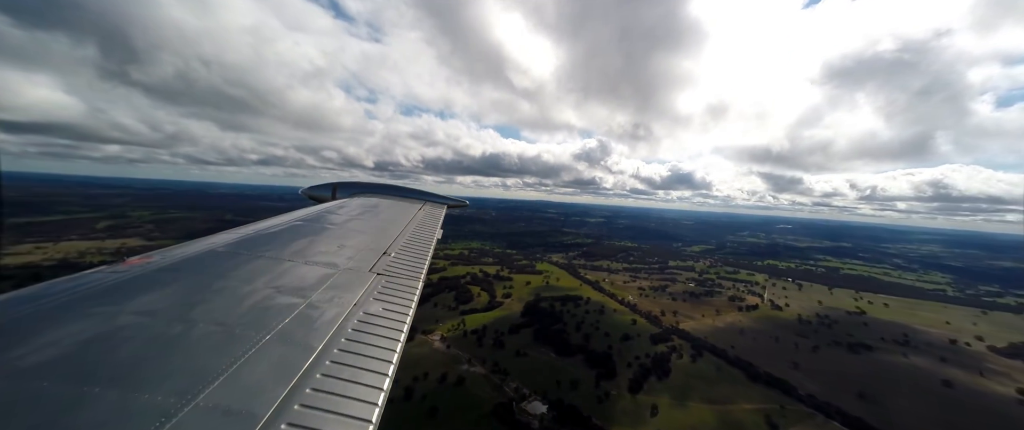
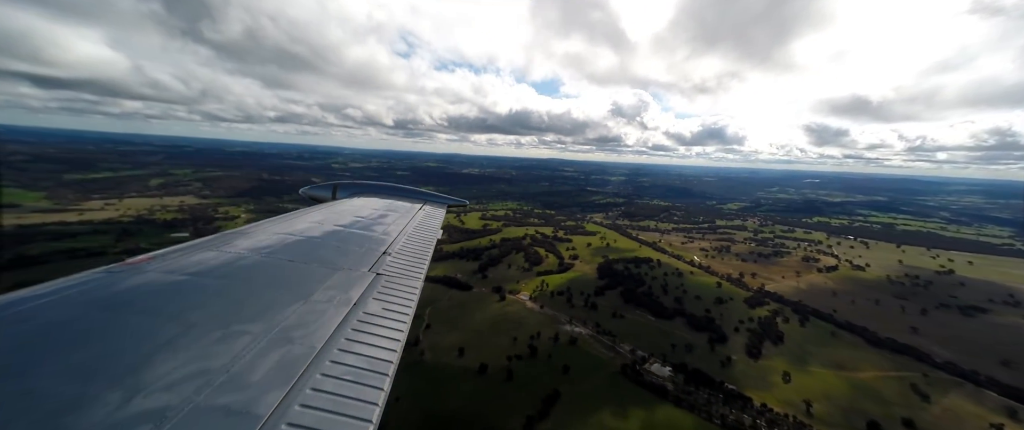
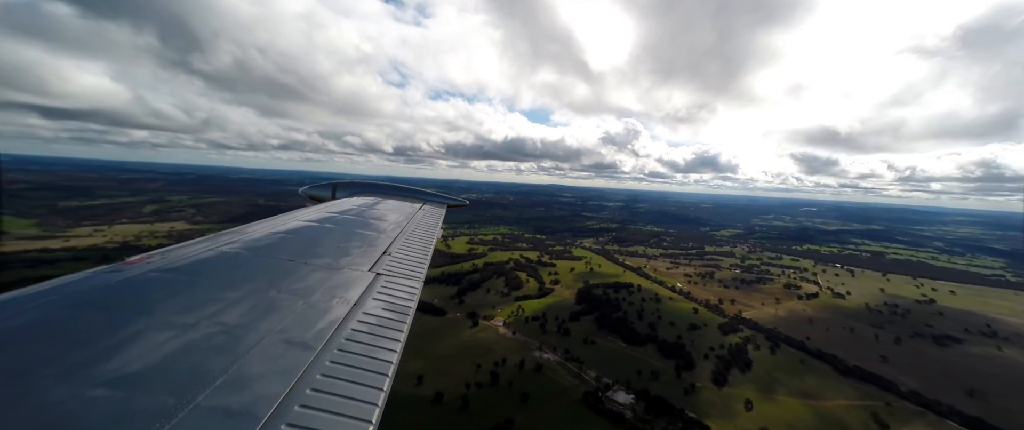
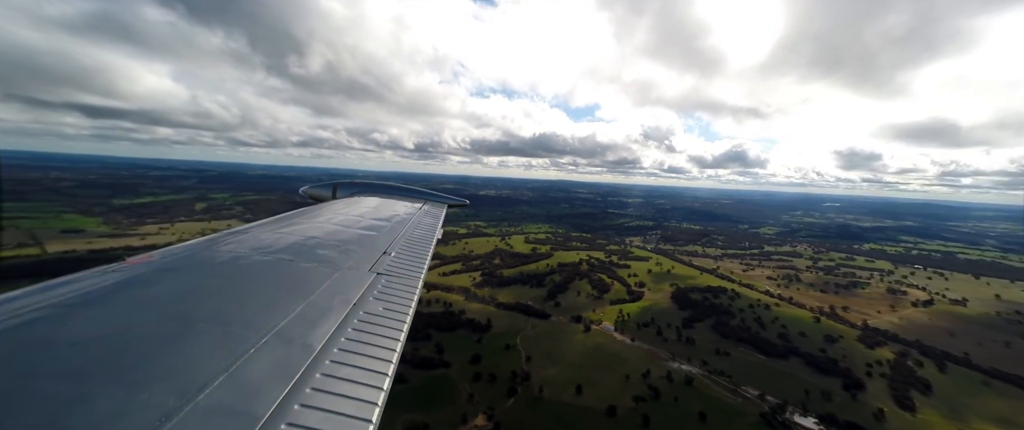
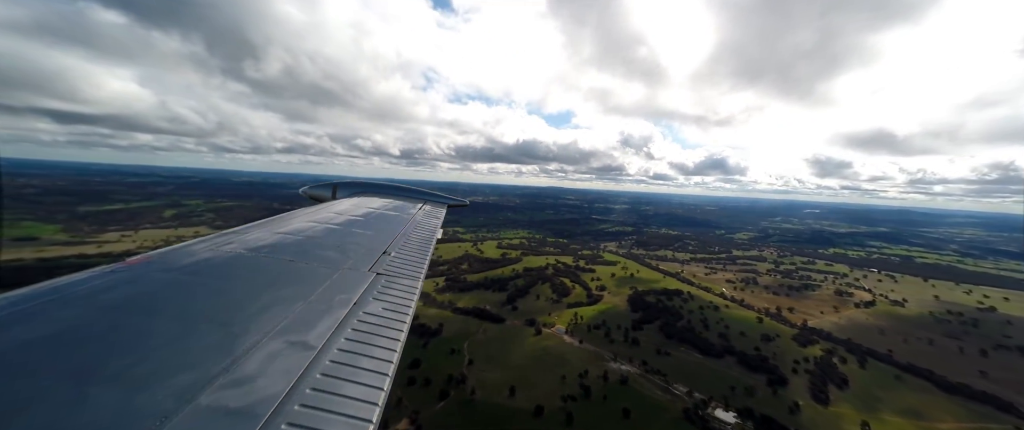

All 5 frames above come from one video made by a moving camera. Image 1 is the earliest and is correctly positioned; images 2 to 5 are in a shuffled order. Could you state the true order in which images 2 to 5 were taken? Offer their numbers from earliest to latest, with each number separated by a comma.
3, 2, 5, 4
